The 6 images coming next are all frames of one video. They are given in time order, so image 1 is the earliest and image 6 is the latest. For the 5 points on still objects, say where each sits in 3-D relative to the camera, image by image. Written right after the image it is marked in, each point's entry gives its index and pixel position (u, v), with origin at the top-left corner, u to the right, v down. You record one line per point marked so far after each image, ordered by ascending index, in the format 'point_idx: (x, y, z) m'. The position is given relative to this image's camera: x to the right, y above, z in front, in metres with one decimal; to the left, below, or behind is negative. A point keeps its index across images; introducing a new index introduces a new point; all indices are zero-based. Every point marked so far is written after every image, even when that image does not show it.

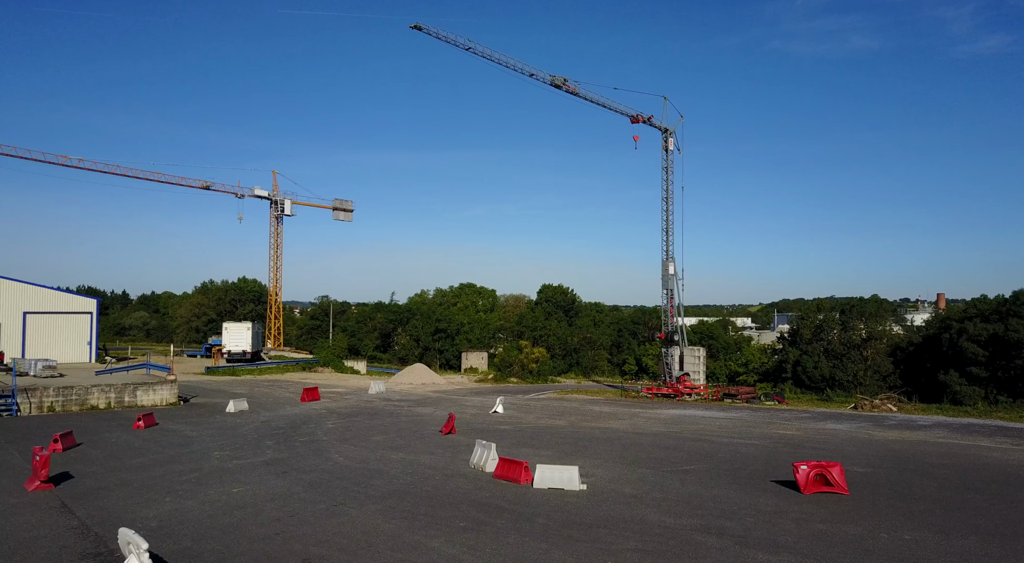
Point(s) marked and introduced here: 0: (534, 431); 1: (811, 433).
0: (+0.6, -3.9, +19.0) m
1: (+7.9, -4.0, +19.2) m
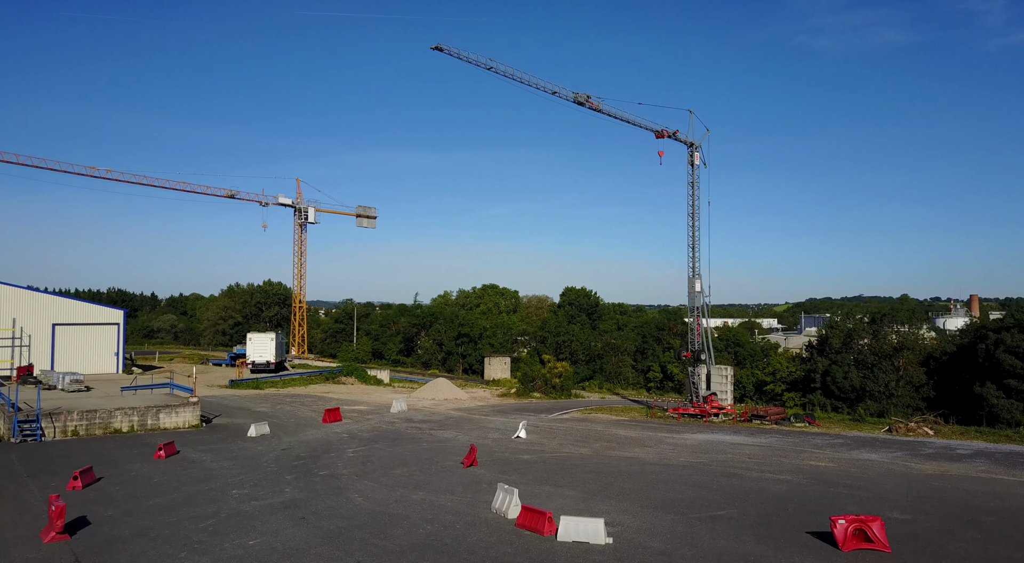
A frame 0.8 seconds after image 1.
0: (+1.2, -4.6, +18.6) m
1: (+8.5, -4.7, +18.5) m
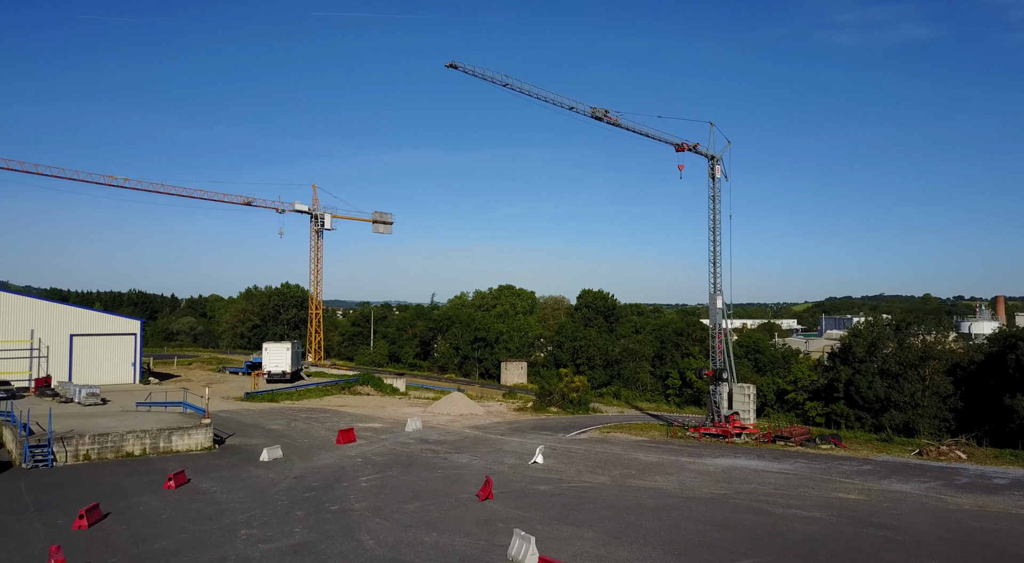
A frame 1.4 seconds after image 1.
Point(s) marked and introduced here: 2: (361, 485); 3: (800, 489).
0: (+1.6, -5.3, +18.0) m
1: (+8.9, -5.3, +17.8) m
2: (-3.9, -5.2, +18.6) m
3: (+7.4, -5.3, +18.6) m
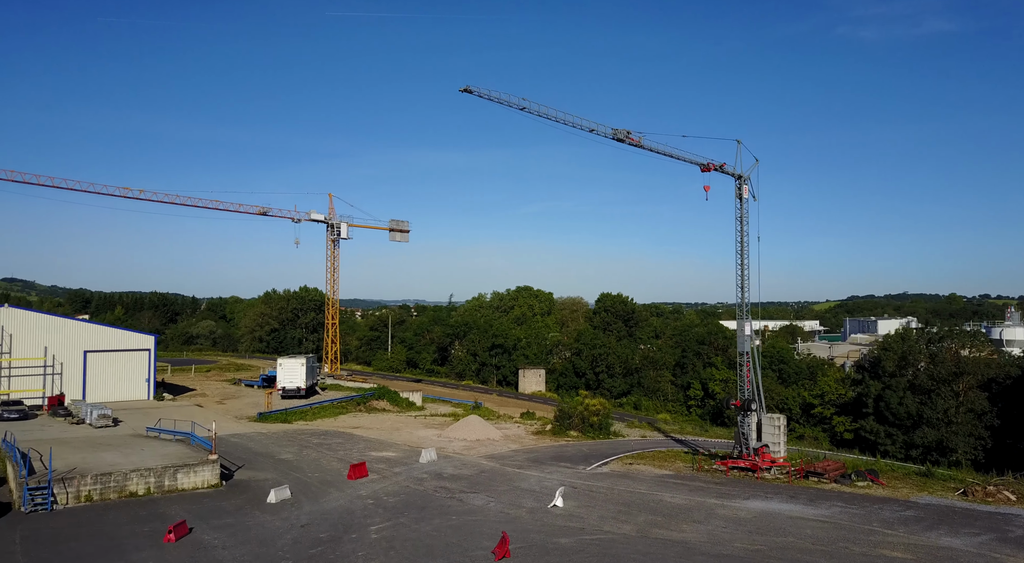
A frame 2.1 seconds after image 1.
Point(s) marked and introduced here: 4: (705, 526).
0: (+2.0, -6.2, +16.9) m
1: (+9.3, -6.2, +16.4) m
2: (-3.4, -6.2, +17.6) m
3: (+7.8, -6.3, +17.3) m
4: (+5.0, -6.4, +19.0) m
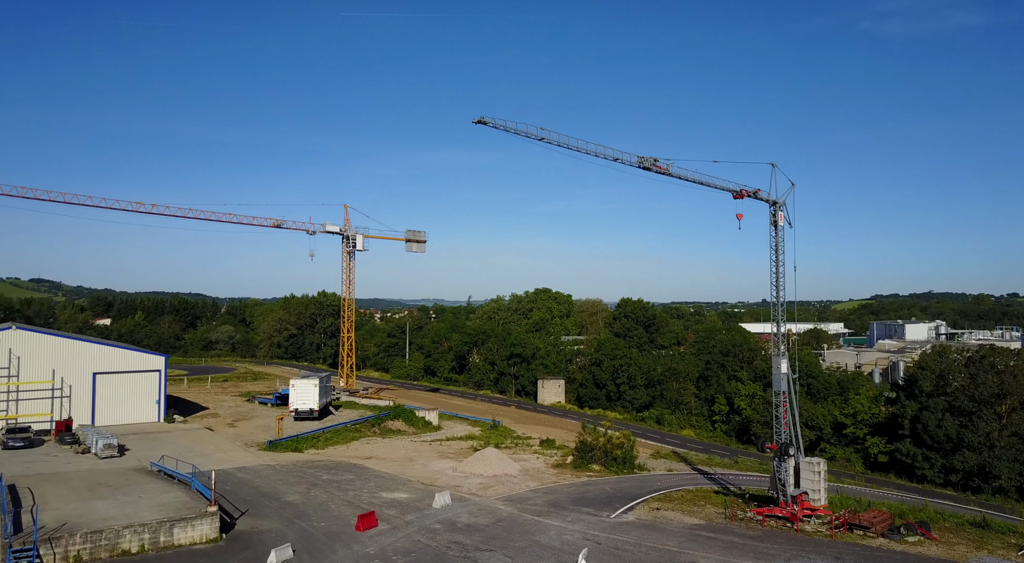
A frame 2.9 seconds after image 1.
0: (+2.4, -7.4, +15.2) m
1: (+9.7, -7.4, +14.5) m
2: (-3.0, -7.4, +16.0) m
3: (+8.2, -7.4, +15.4) m
4: (+5.5, -7.5, +17.2) m
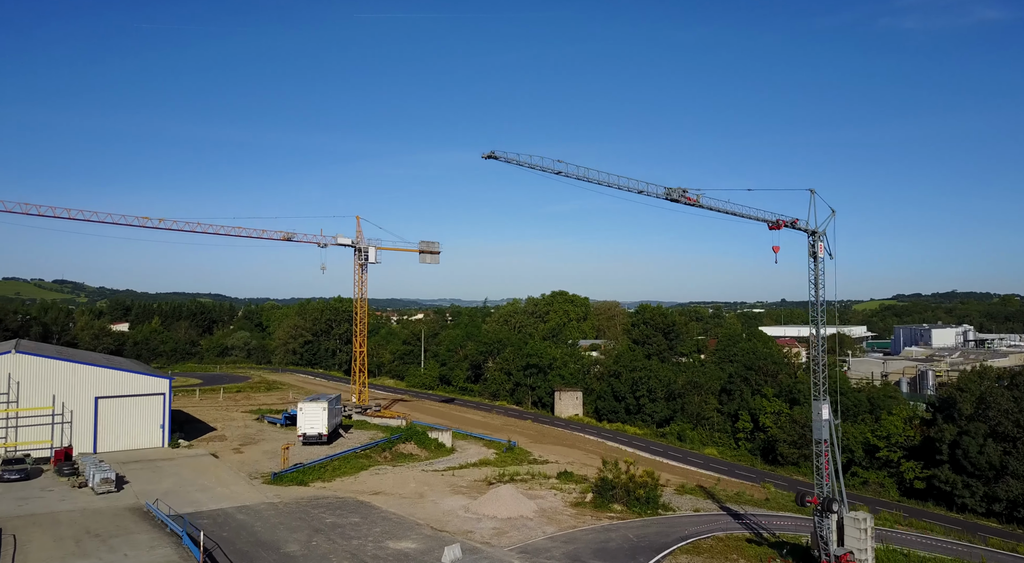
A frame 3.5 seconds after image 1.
0: (+2.7, -8.6, +13.1) m
1: (+10.0, -8.5, +12.3) m
2: (-2.7, -8.6, +14.1) m
3: (+8.5, -8.6, +13.3) m
4: (+5.8, -8.7, +15.0) m
